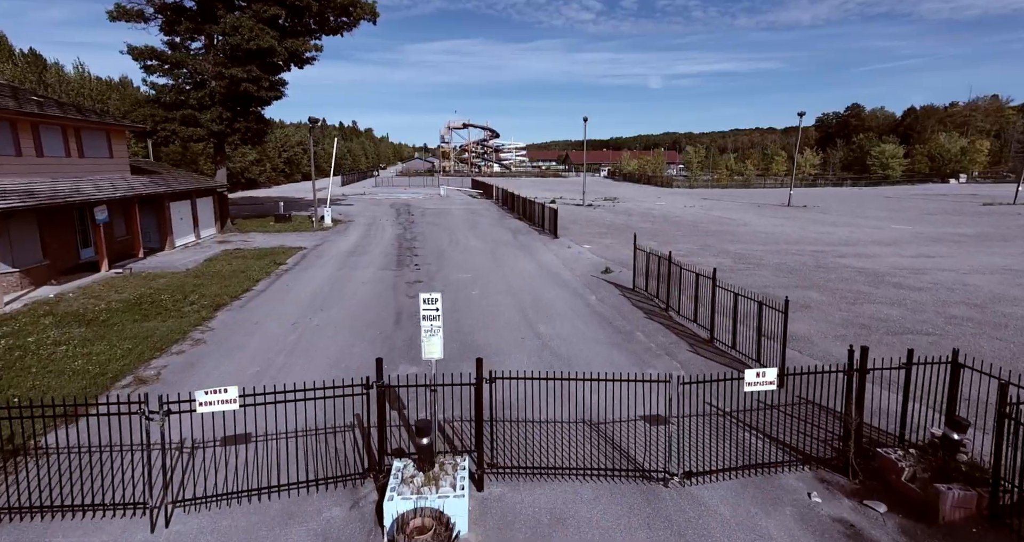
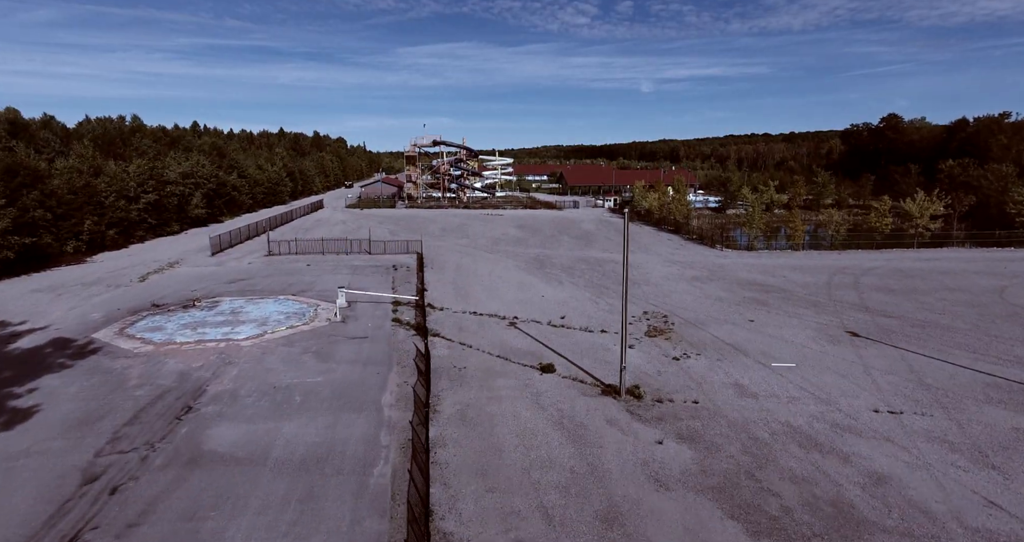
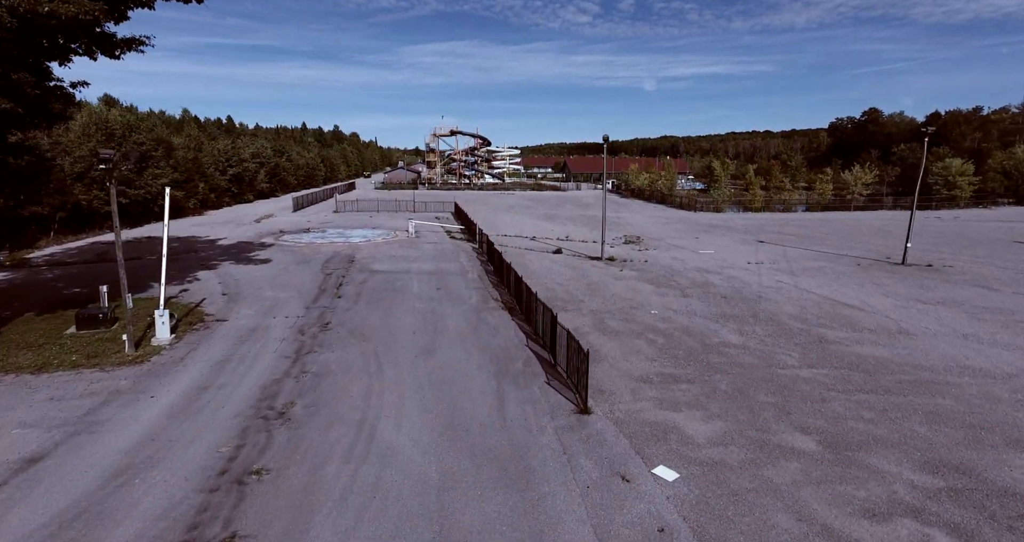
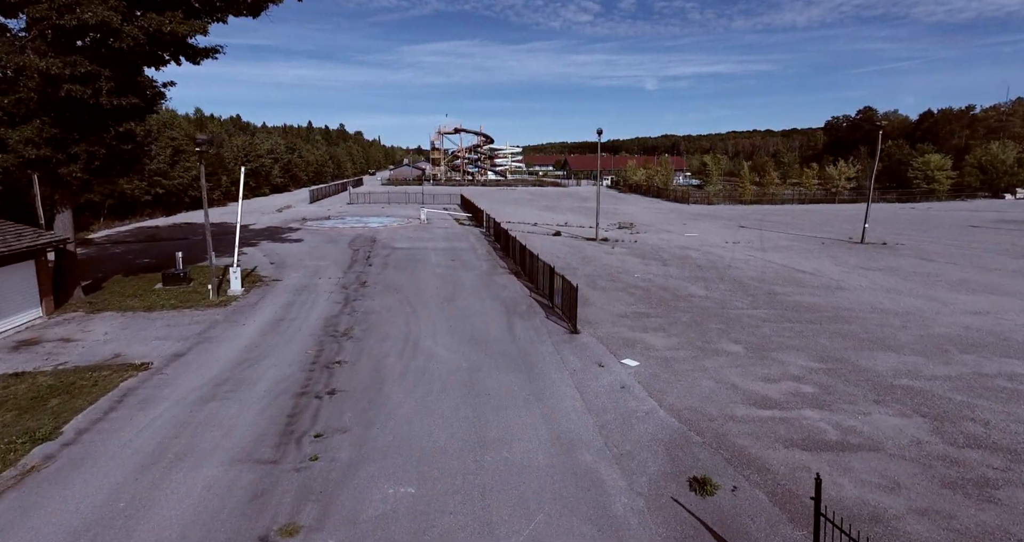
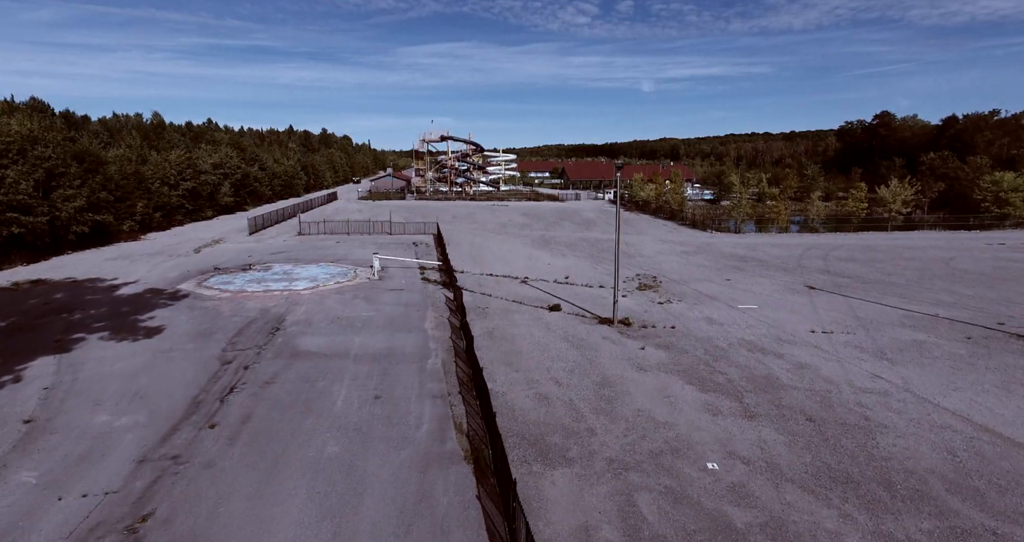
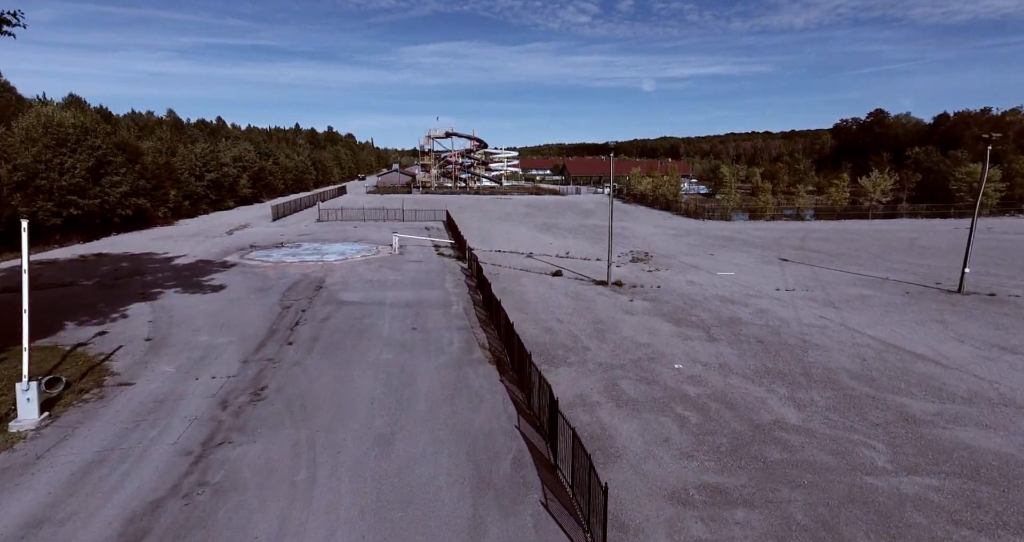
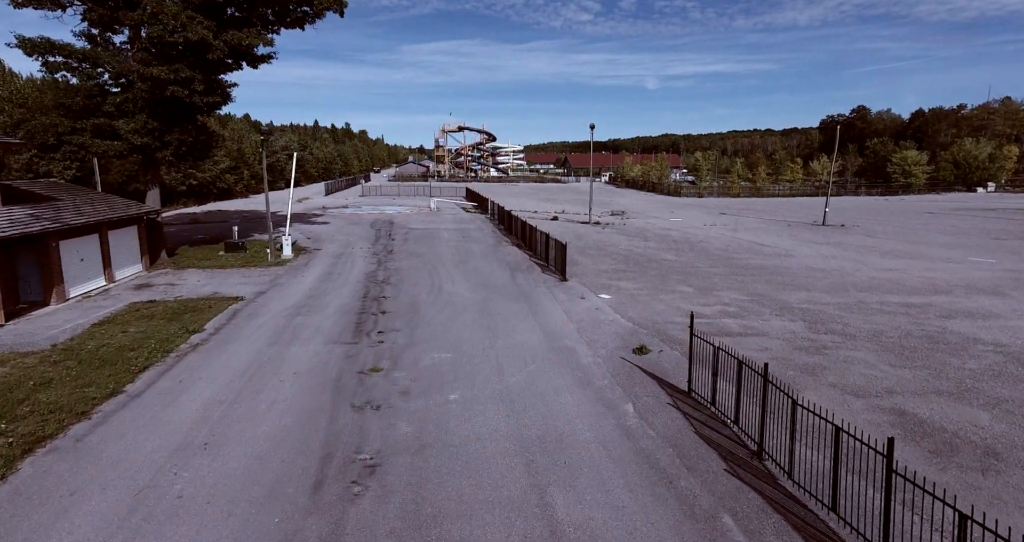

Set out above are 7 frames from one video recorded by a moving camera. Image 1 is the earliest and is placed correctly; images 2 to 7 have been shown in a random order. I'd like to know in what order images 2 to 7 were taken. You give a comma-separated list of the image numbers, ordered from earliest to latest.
7, 4, 3, 6, 5, 2
